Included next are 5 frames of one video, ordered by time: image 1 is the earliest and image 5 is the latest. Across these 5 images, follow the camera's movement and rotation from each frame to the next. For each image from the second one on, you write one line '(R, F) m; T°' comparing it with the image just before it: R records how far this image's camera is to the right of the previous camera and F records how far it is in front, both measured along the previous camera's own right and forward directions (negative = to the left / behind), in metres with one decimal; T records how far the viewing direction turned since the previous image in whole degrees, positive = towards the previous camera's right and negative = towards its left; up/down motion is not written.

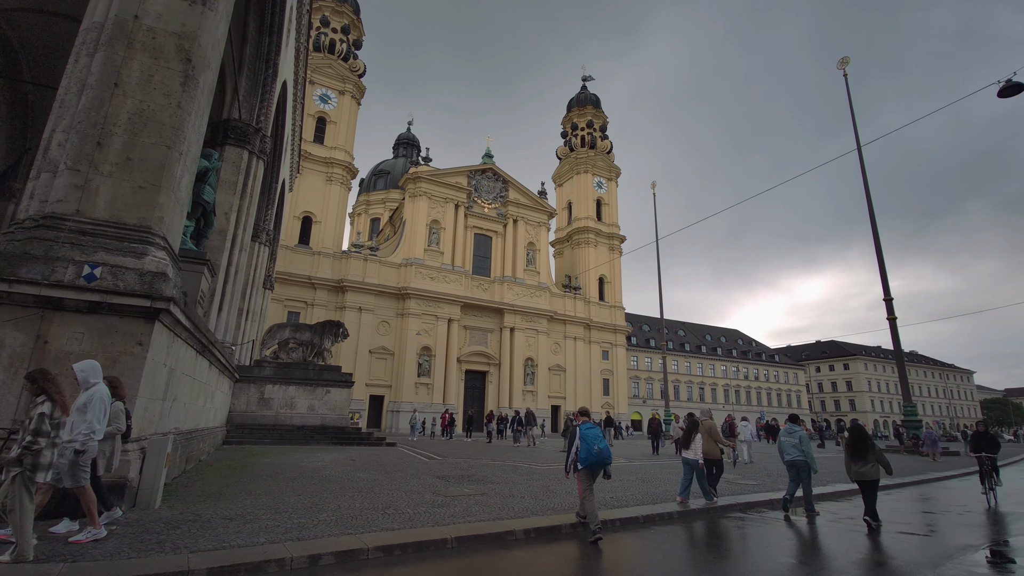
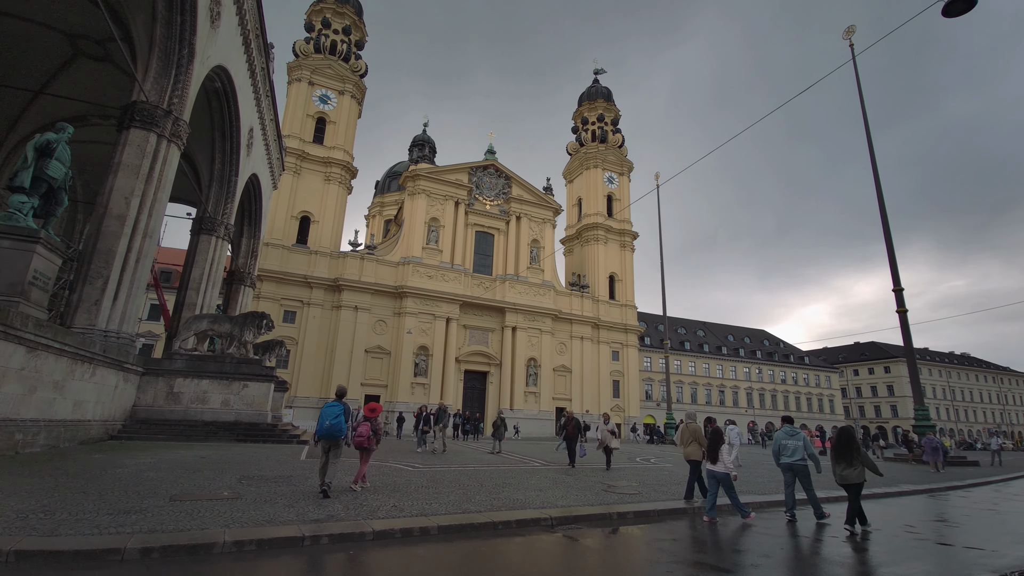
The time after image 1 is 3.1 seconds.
(+3.0, +1.3) m; -5°
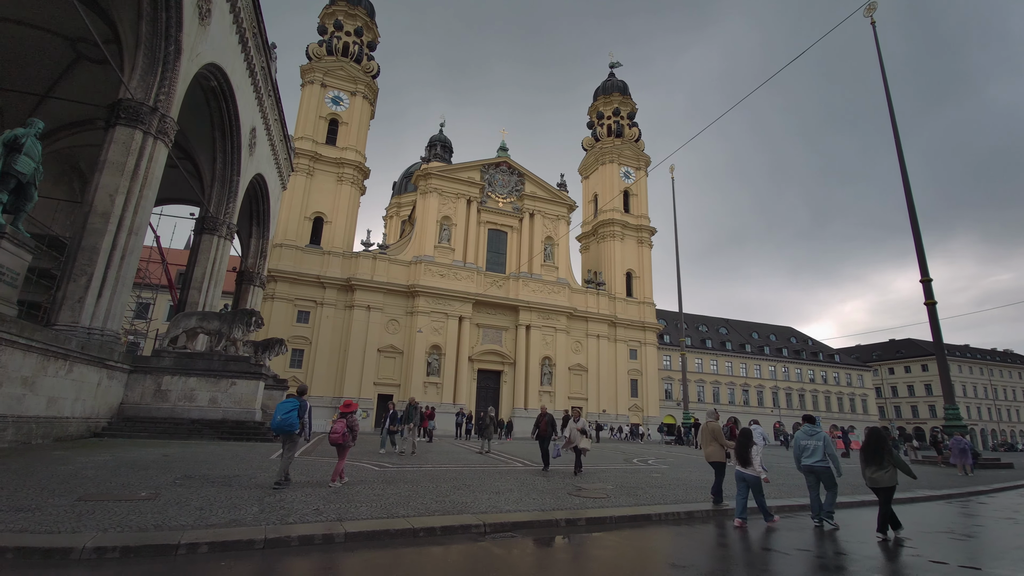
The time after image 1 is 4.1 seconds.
(+0.9, +0.5) m; -3°
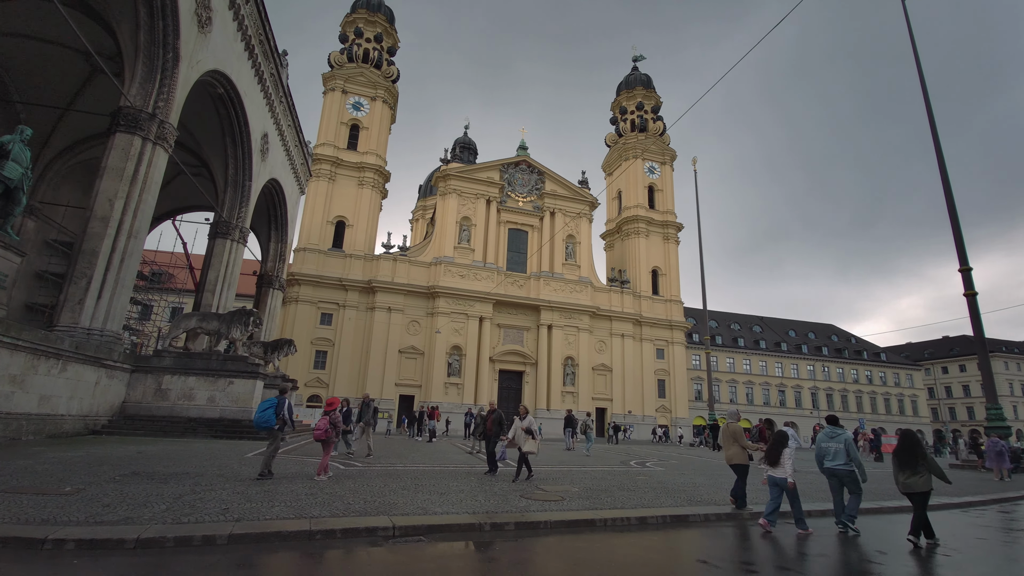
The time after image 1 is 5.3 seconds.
(+1.1, +0.4) m; -4°
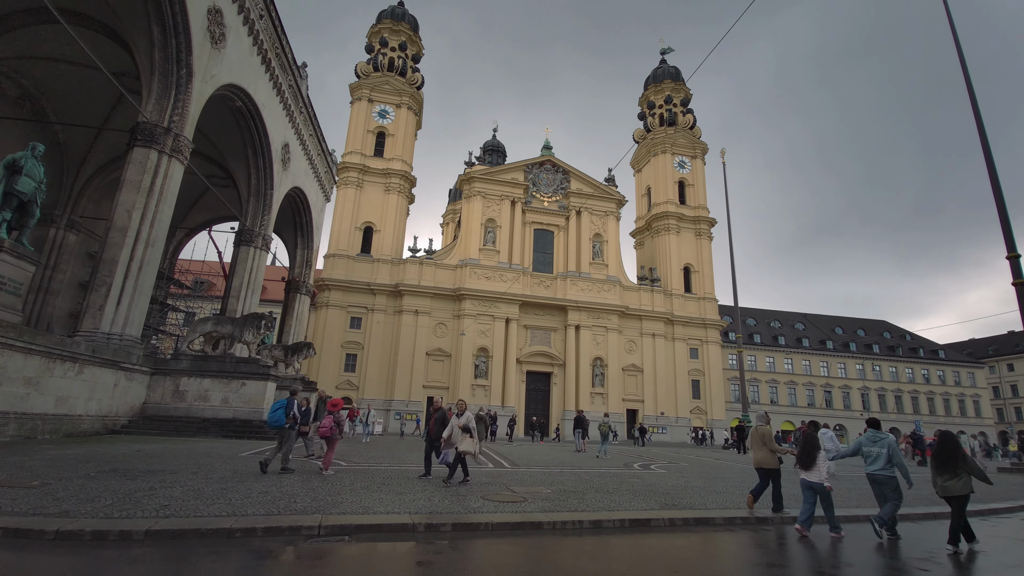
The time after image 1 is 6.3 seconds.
(+1.0, +0.2) m; -4°
